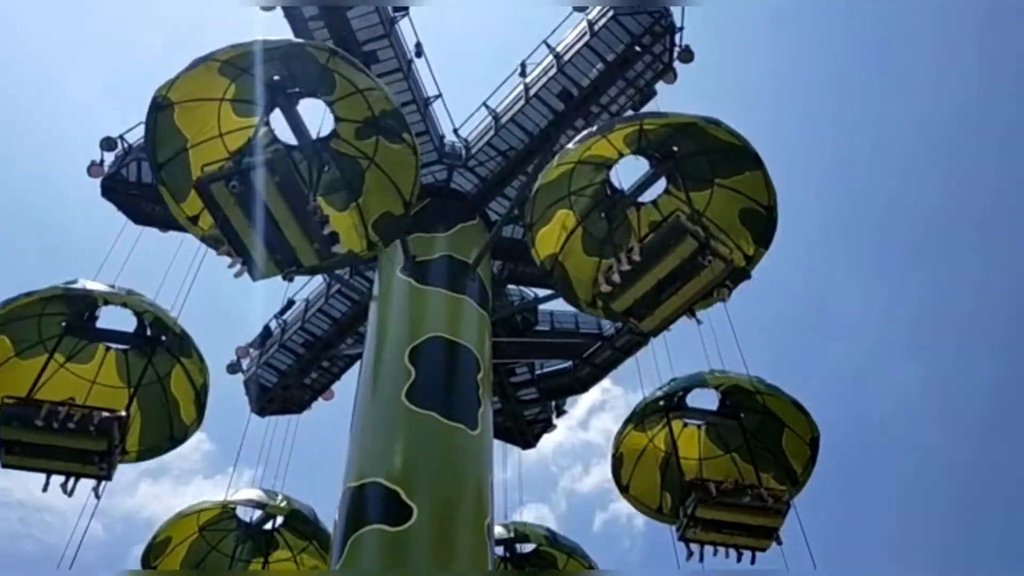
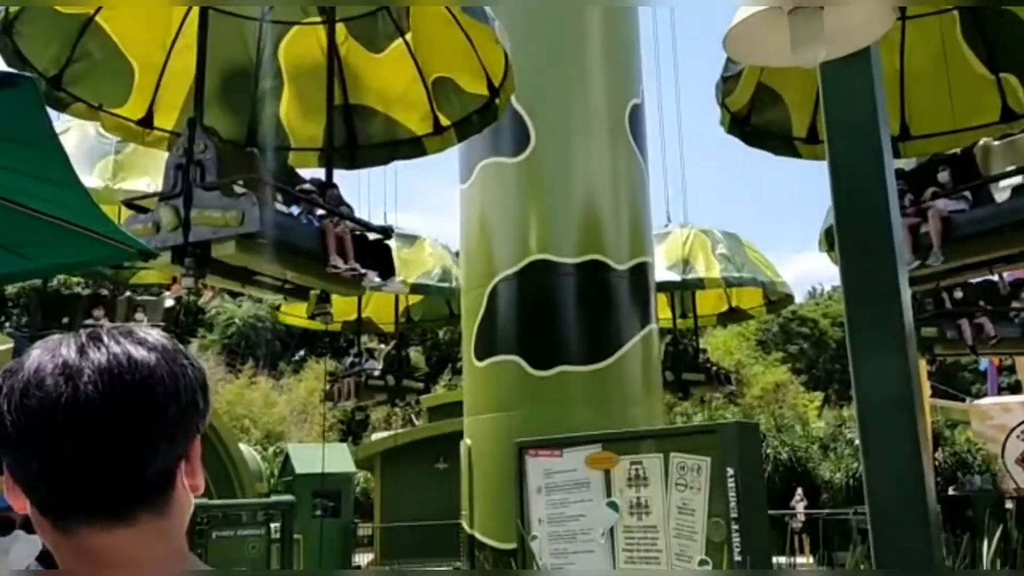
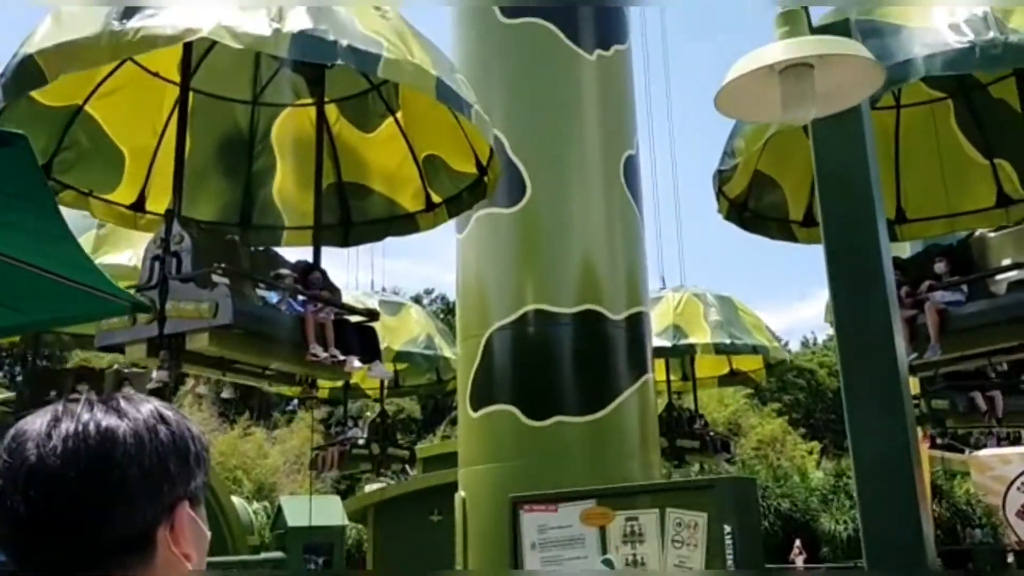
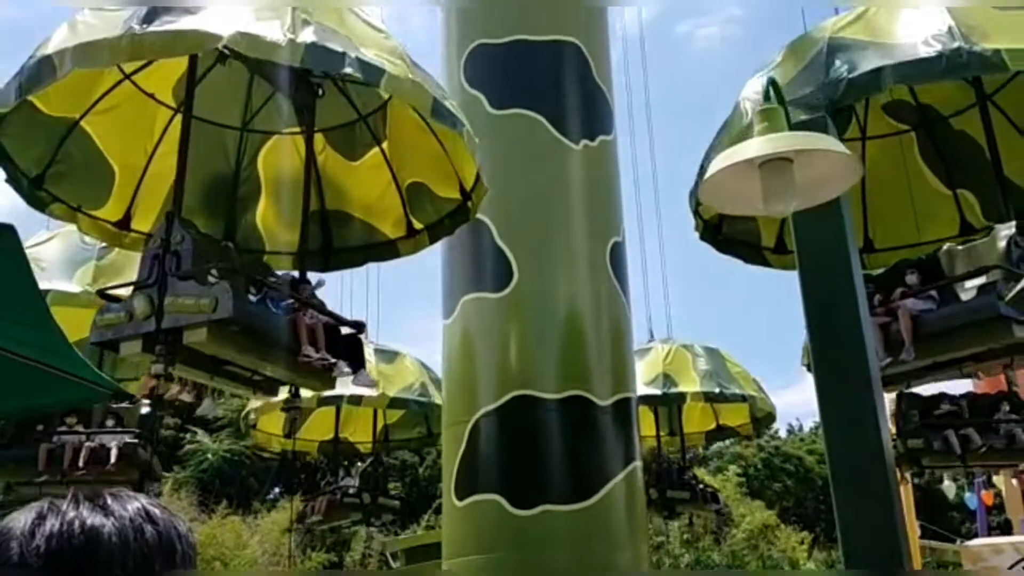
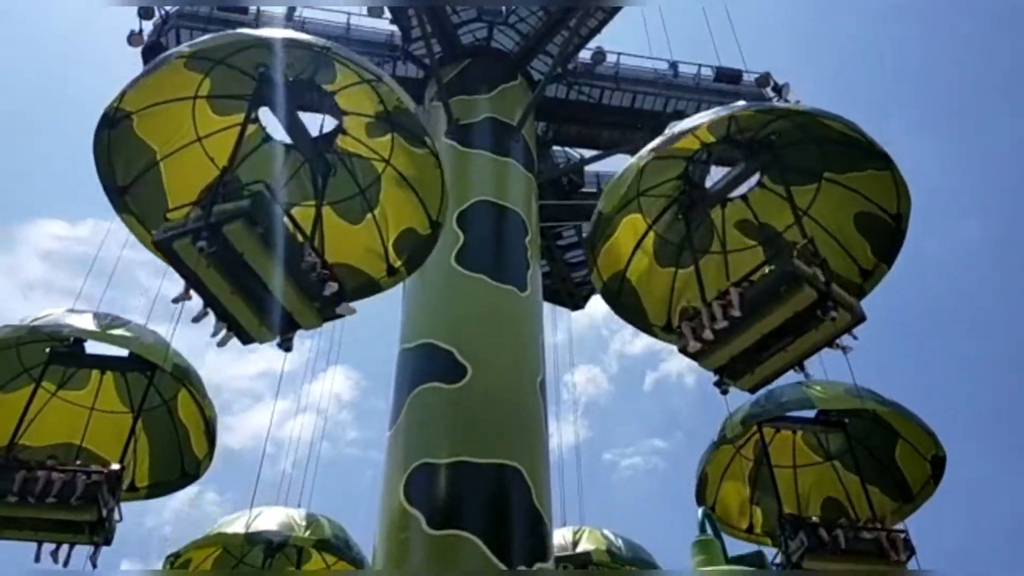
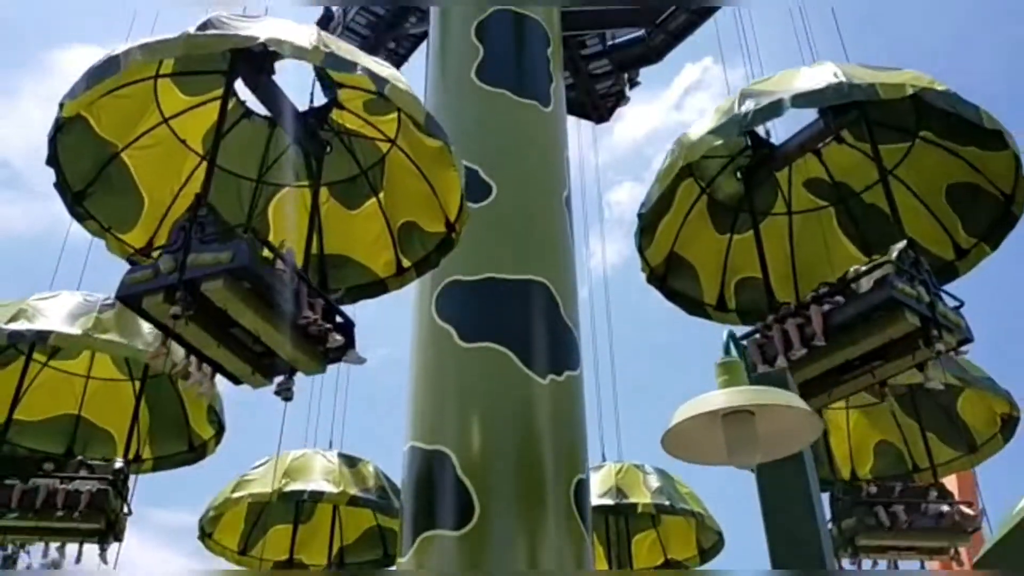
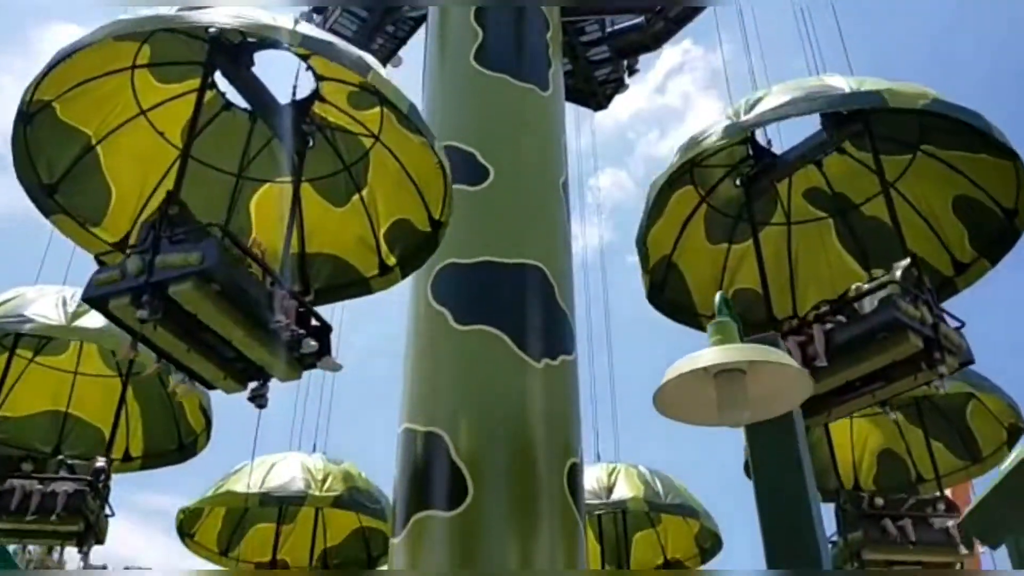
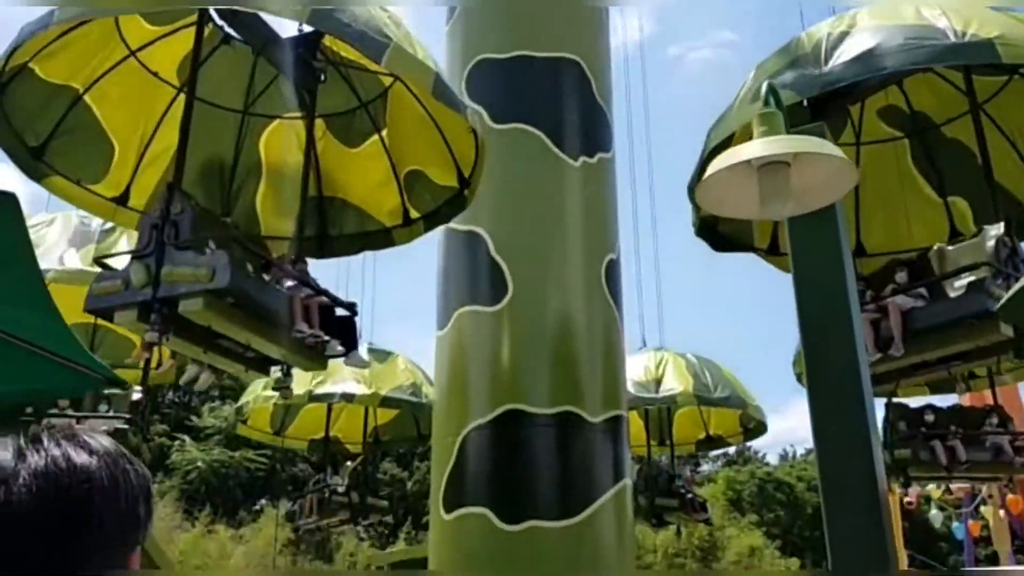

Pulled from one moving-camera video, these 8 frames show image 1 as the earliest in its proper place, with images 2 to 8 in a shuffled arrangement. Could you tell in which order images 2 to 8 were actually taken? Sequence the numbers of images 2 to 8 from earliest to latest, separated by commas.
5, 7, 8, 2, 3, 4, 6
